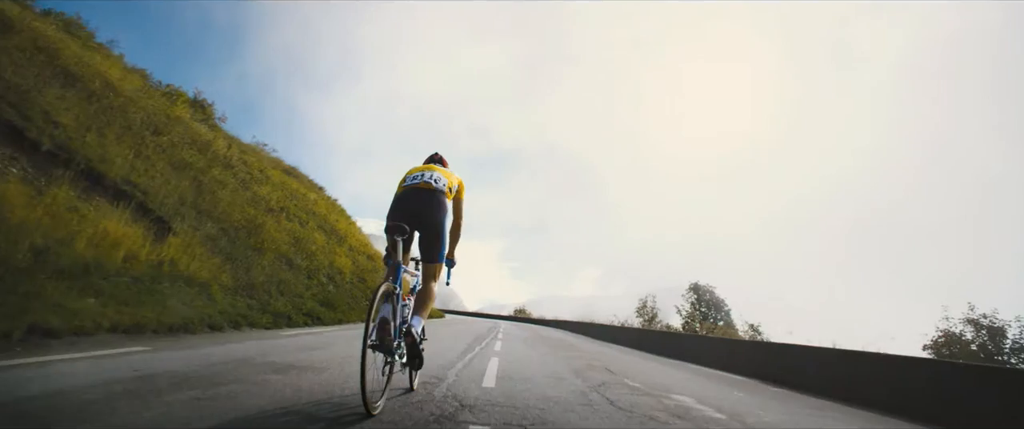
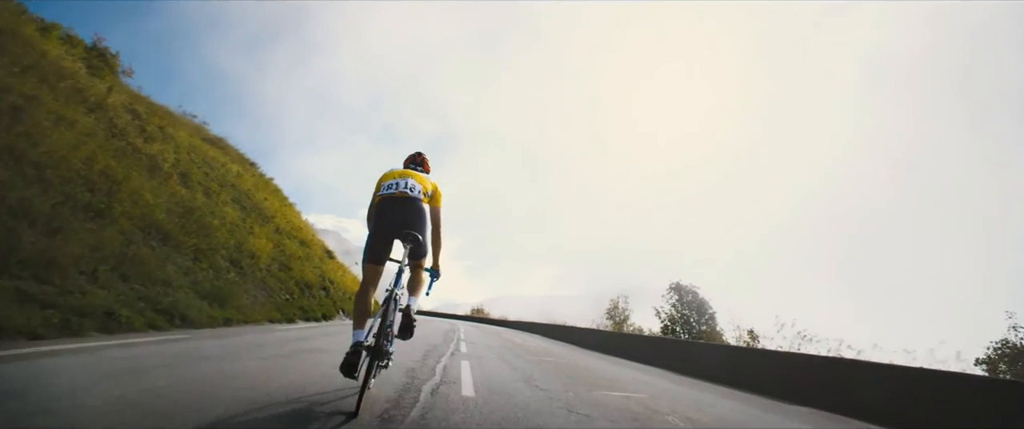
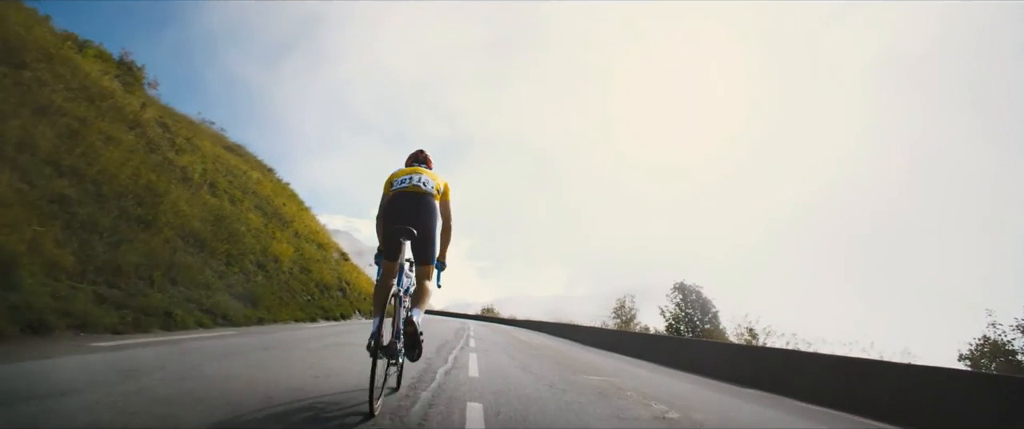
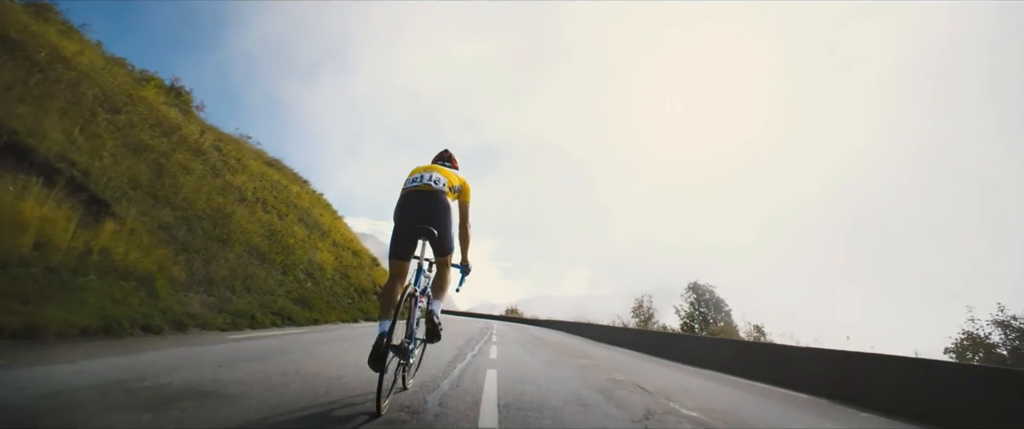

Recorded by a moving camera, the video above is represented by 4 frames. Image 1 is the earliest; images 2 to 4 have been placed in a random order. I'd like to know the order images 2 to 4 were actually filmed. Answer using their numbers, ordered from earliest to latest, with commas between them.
4, 3, 2
